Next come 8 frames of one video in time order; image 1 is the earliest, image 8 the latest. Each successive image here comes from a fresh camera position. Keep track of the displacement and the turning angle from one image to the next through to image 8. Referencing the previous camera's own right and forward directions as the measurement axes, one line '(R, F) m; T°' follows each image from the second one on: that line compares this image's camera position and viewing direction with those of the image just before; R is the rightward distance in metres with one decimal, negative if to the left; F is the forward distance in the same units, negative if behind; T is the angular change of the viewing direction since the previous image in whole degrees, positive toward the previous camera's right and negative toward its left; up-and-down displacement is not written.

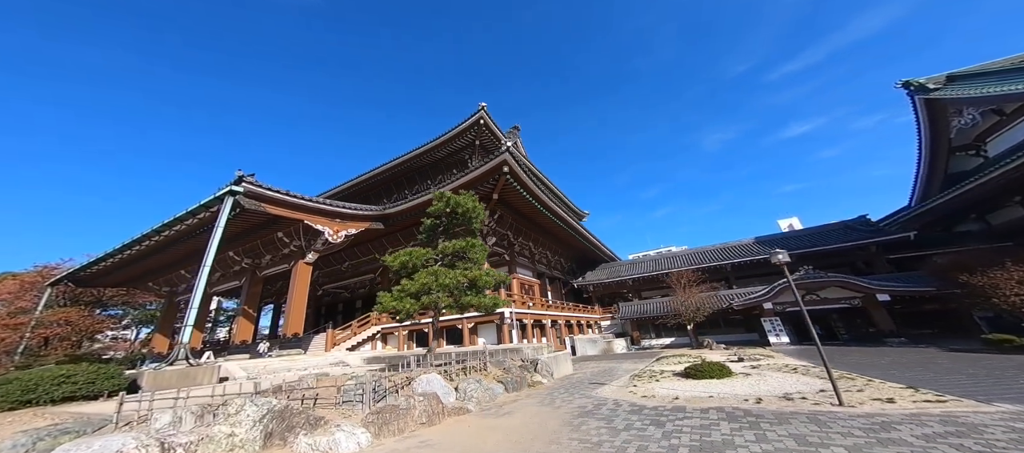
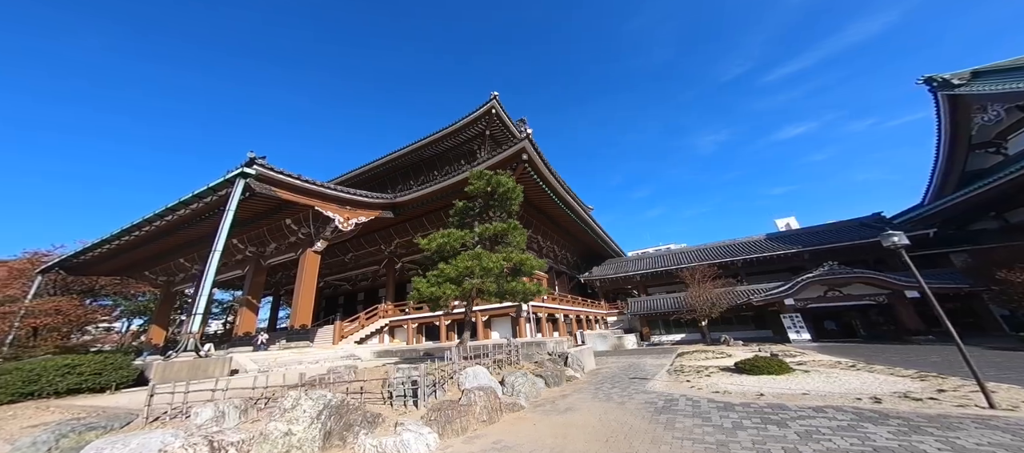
(-0.8, +0.3) m; +1°
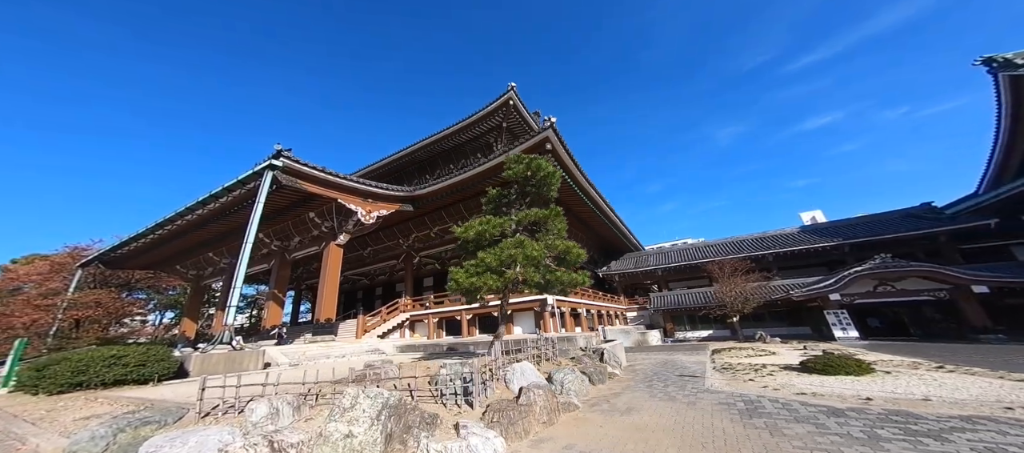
(-0.5, +0.3) m; -2°
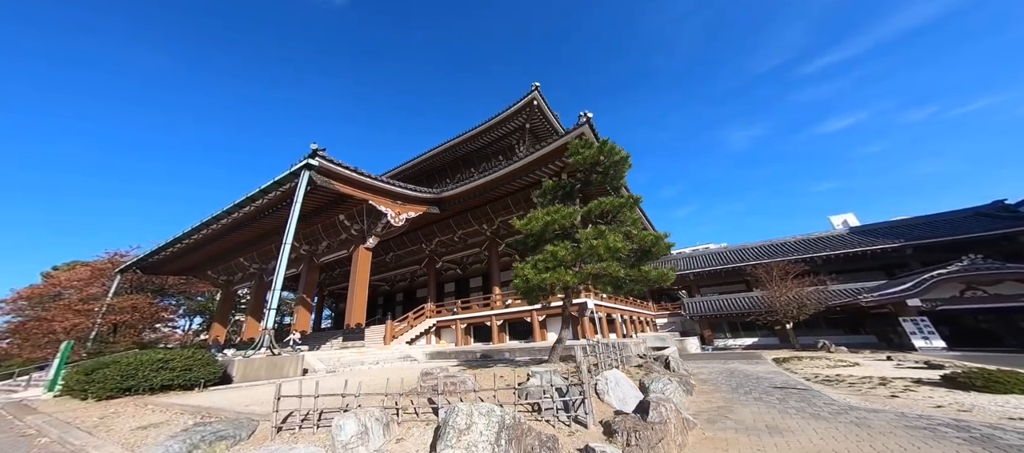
(-0.9, +0.5) m; -2°
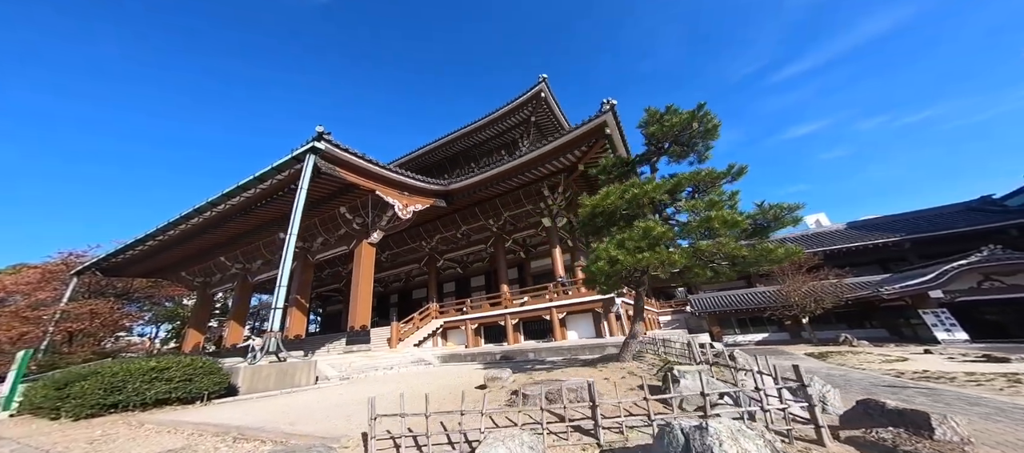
(-1.4, +0.8) m; +3°
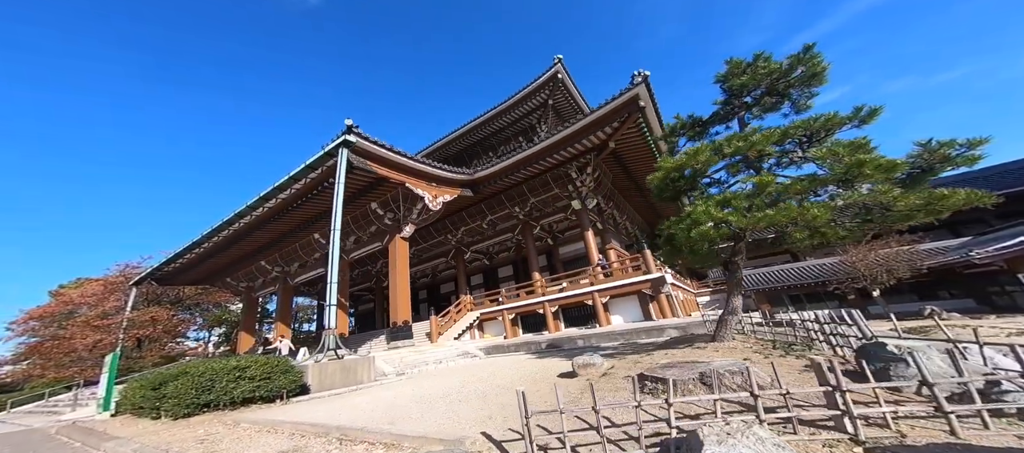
(-0.8, +0.3) m; -3°
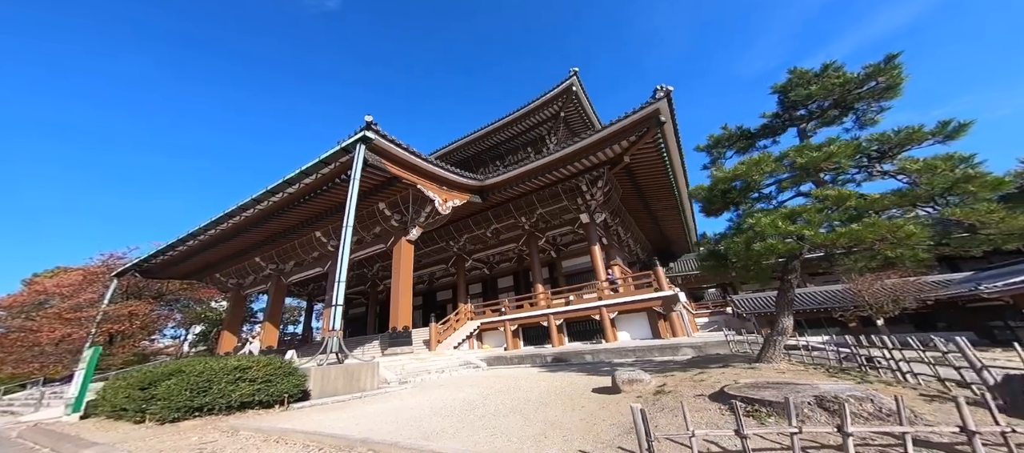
(-0.6, +0.3) m; +1°
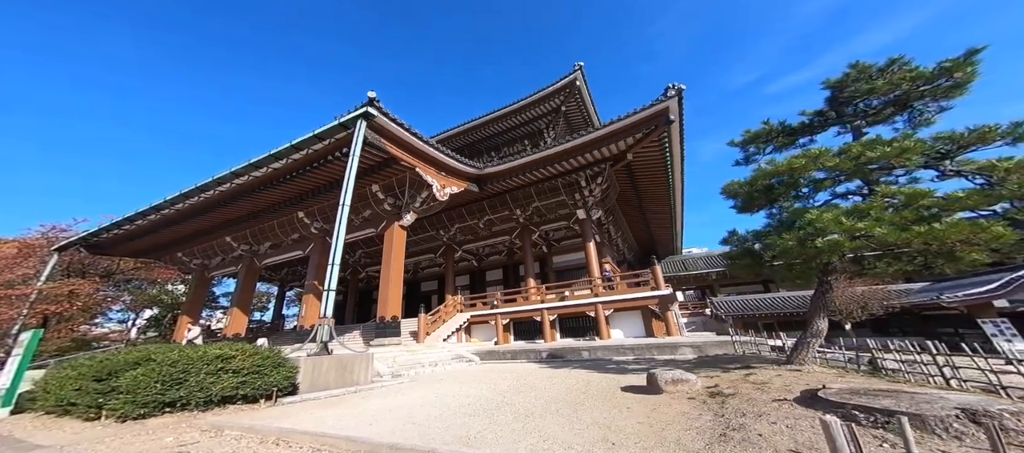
(-0.7, +0.4) m; +4°
